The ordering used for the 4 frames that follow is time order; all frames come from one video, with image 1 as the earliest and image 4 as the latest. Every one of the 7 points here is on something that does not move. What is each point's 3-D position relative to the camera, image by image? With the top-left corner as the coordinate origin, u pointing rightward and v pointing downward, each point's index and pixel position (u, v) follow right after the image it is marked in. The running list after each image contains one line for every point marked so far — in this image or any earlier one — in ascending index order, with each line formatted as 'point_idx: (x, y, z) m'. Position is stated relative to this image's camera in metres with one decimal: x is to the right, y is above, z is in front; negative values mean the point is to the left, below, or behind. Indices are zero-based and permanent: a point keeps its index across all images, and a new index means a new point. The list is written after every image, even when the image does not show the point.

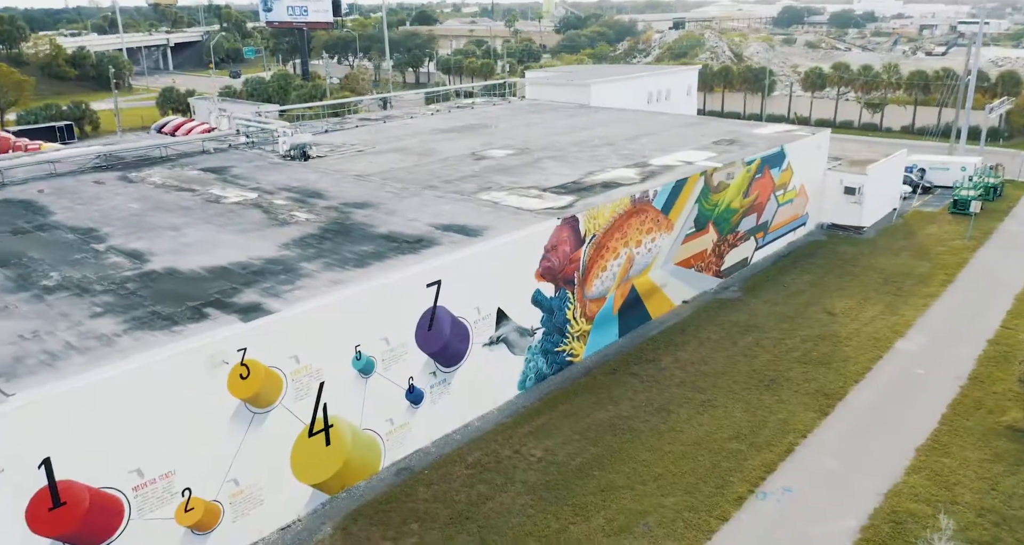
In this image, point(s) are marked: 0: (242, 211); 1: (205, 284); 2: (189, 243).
0: (-6.2, +1.5, +19.3) m
1: (-5.4, -0.2, +14.7) m
2: (-6.5, +0.6, +17.0) m
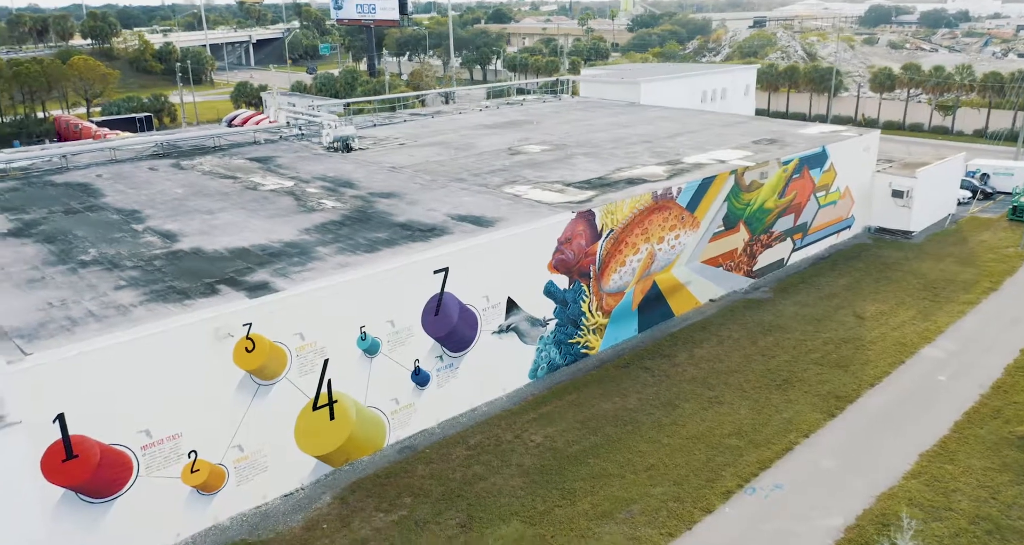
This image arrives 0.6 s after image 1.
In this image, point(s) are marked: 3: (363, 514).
0: (-5.7, +1.9, +20.4) m
1: (-5.5, +0.2, +15.7) m
2: (-6.3, +1.0, +18.1) m
3: (-2.7, -4.3, +14.7) m
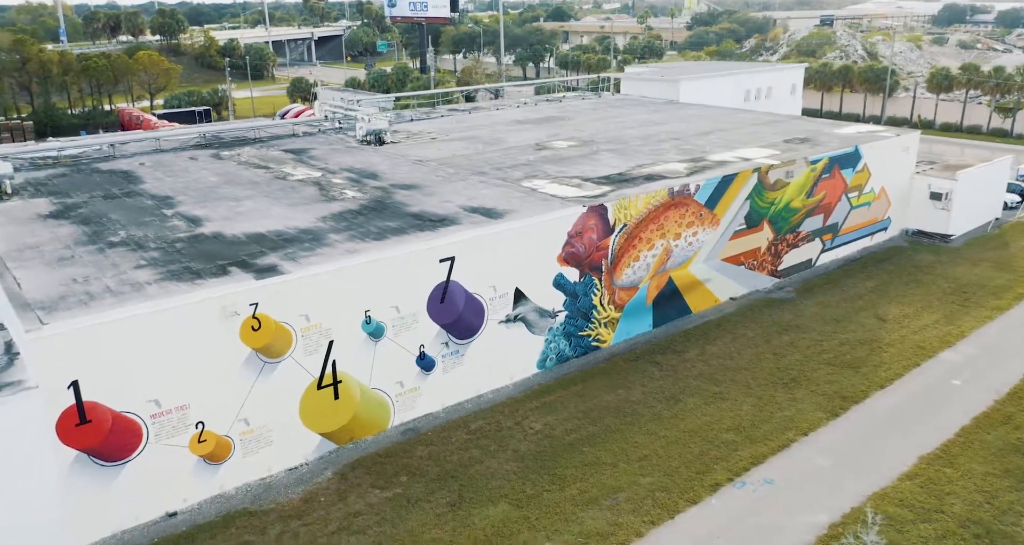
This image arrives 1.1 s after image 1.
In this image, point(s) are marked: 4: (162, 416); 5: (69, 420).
0: (-5.3, +2.2, +21.3) m
1: (-5.4, +0.5, +16.6) m
2: (-6.1, +1.4, +19.0) m
3: (-2.8, -4.0, +15.4) m
4: (-6.0, -2.4, +14.3) m
5: (-7.1, -2.4, +13.3) m
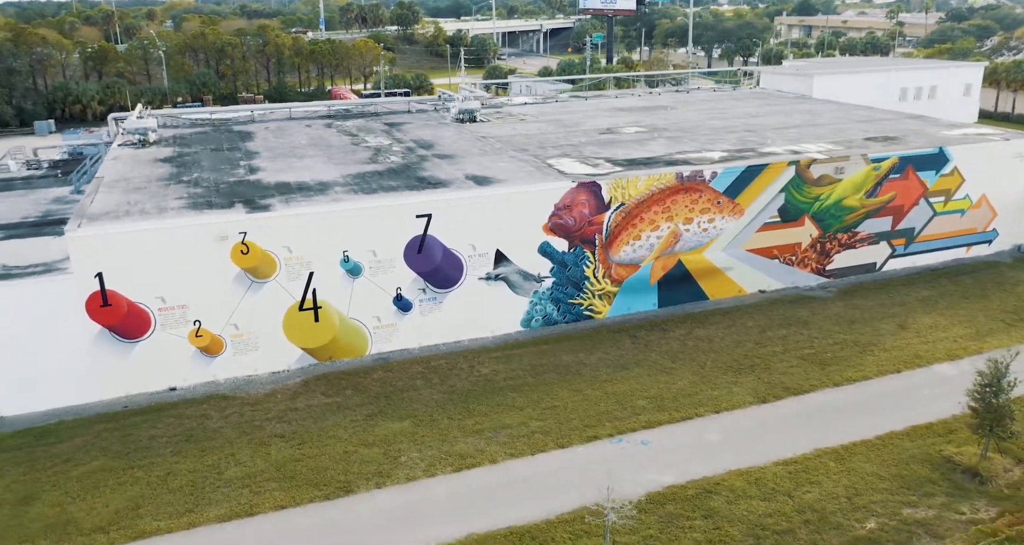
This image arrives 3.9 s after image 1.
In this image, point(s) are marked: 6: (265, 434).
0: (-4.4, +3.6, +24.9) m
1: (-6.2, +2.0, +20.6) m
2: (-5.9, +2.9, +23.0) m
3: (-4.5, -2.7, +18.7) m
4: (-7.7, -0.8, +18.6) m
5: (-9.0, -0.6, +18.0) m
6: (-5.0, -3.3, +17.0) m
